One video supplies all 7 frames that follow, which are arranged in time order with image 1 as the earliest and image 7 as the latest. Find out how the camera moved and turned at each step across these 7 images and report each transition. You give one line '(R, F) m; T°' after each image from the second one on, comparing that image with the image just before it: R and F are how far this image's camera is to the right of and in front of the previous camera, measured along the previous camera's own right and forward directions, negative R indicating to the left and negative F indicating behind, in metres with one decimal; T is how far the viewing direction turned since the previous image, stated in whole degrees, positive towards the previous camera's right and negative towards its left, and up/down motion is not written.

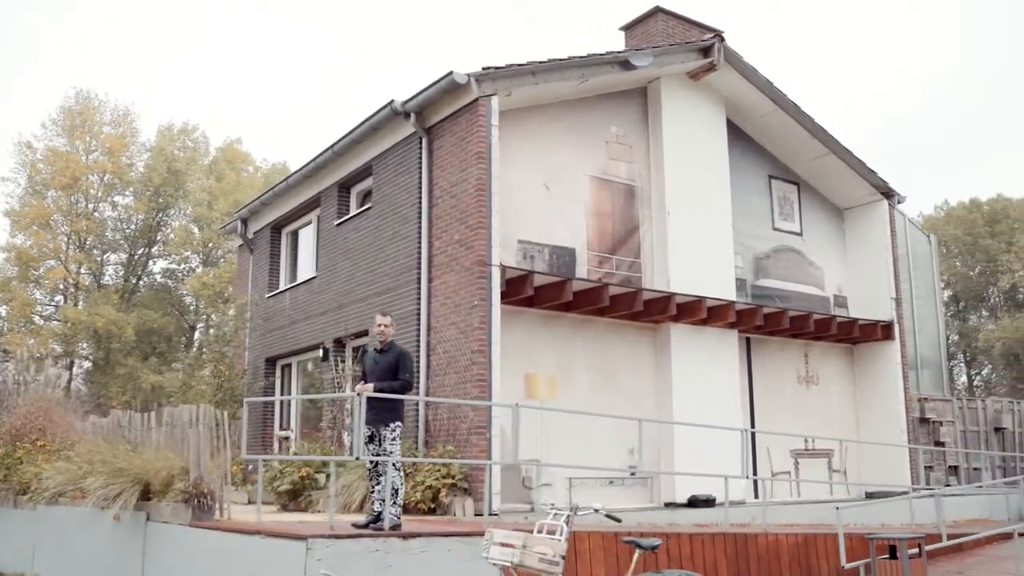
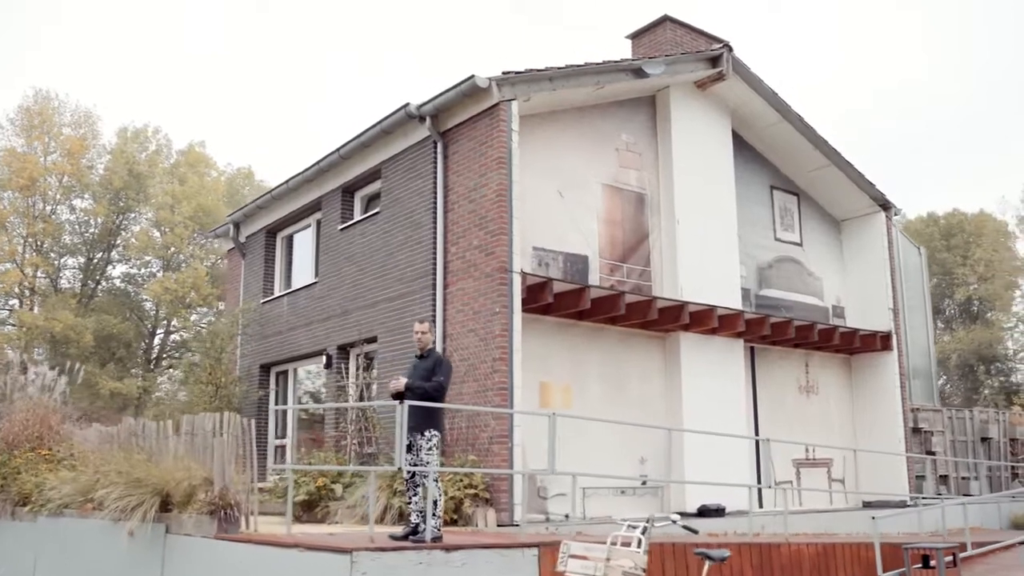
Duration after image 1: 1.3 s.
(-0.7, +0.2) m; +3°
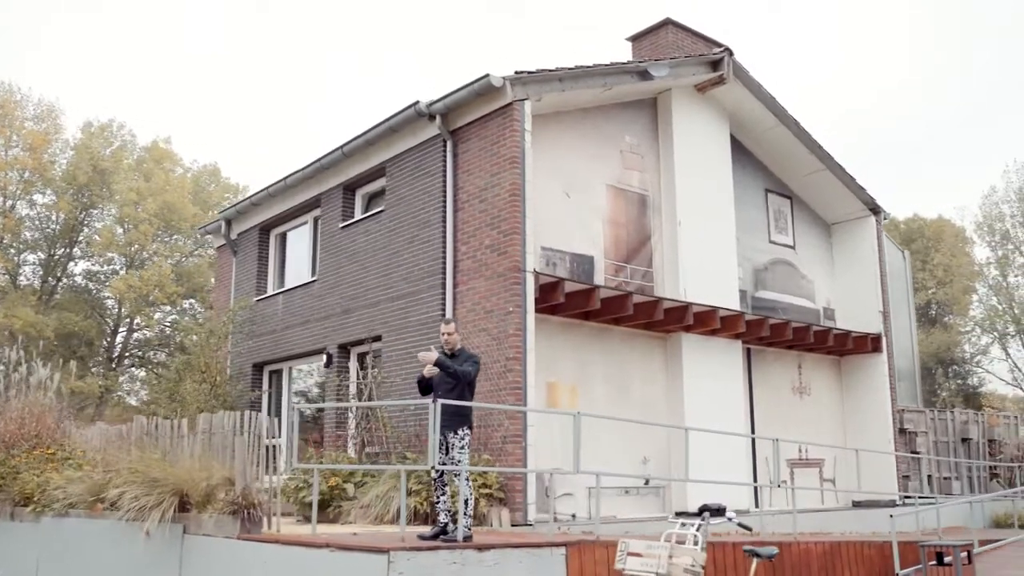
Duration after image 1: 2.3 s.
(-0.6, 0.0) m; +2°
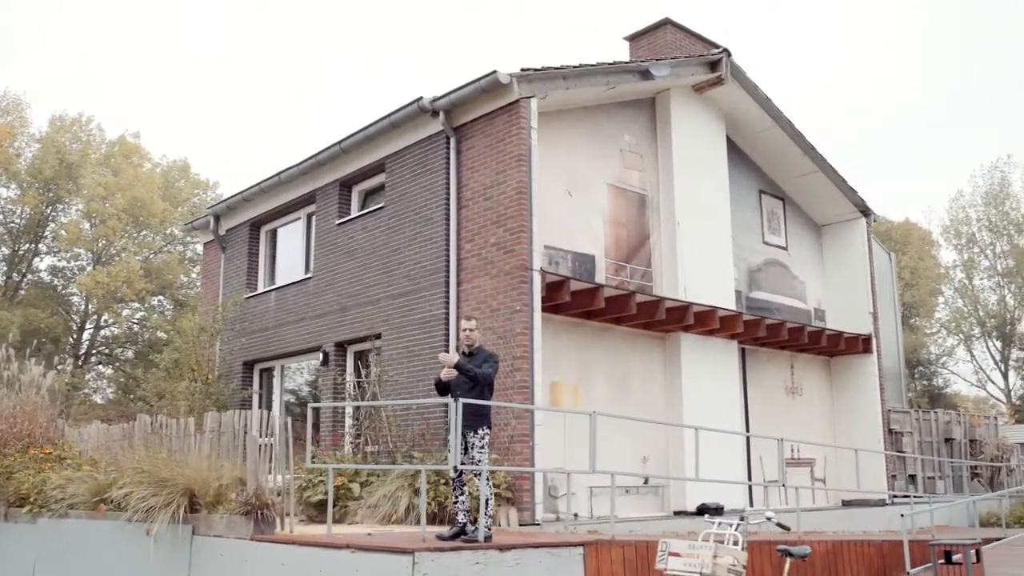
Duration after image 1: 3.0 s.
(-0.4, +0.1) m; +2°
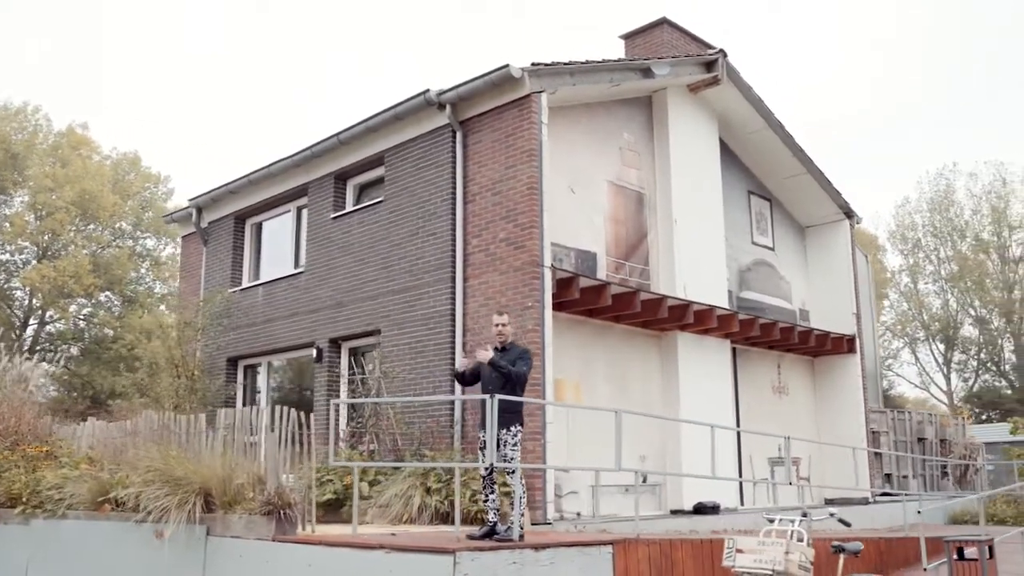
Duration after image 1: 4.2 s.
(-0.7, +0.1) m; +3°
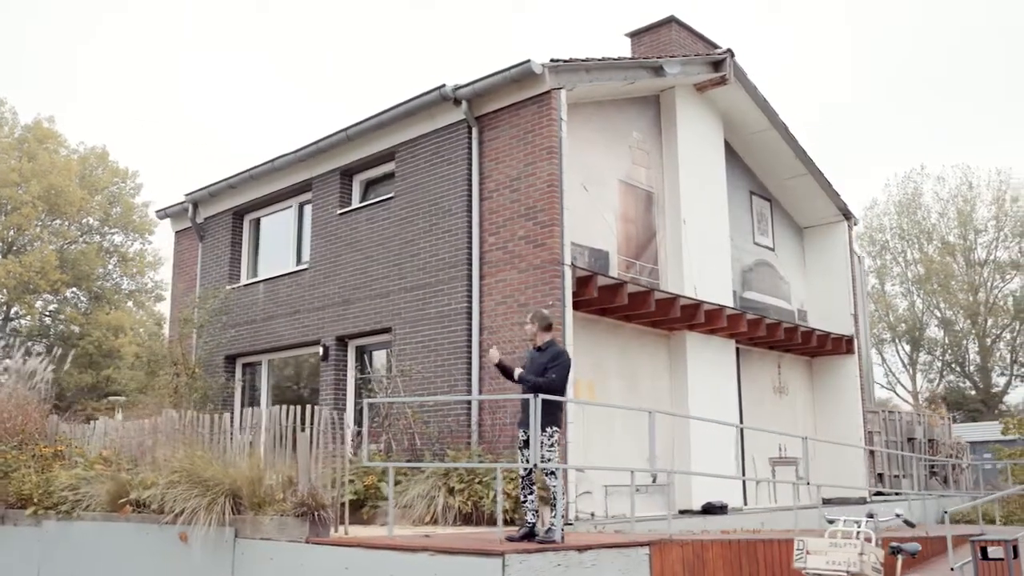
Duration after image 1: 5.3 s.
(-0.6, +0.1) m; +2°
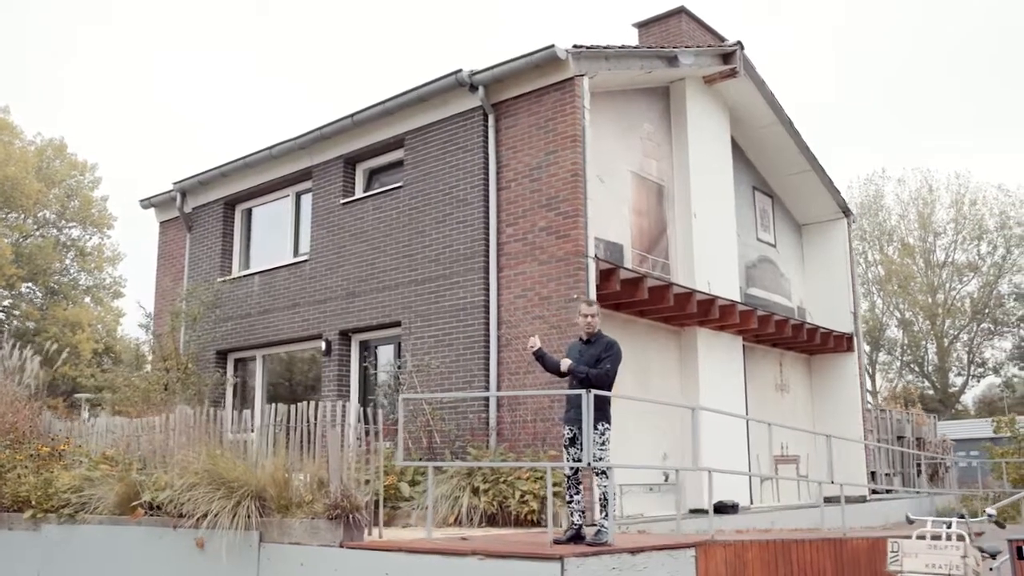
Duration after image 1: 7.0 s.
(-0.7, +0.4) m; +3°
